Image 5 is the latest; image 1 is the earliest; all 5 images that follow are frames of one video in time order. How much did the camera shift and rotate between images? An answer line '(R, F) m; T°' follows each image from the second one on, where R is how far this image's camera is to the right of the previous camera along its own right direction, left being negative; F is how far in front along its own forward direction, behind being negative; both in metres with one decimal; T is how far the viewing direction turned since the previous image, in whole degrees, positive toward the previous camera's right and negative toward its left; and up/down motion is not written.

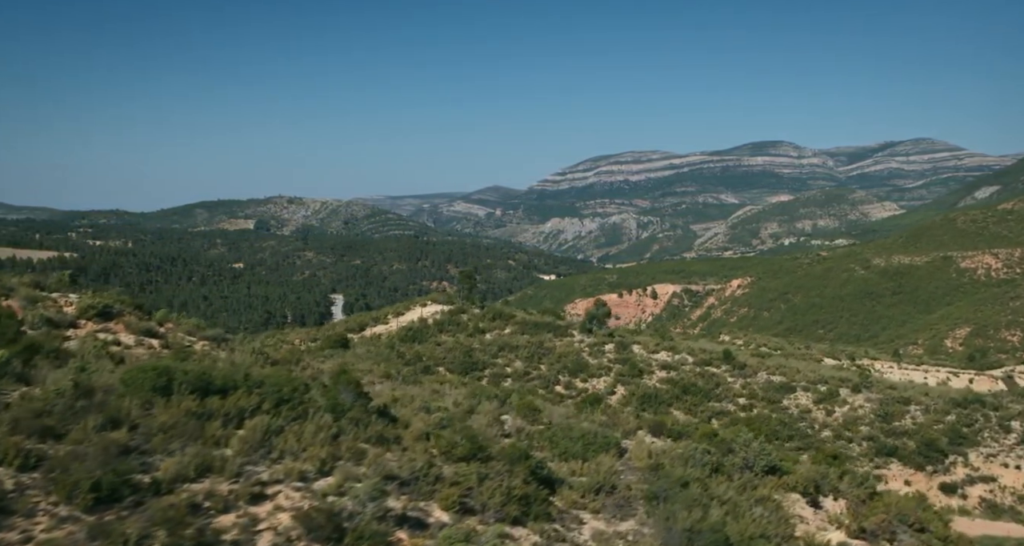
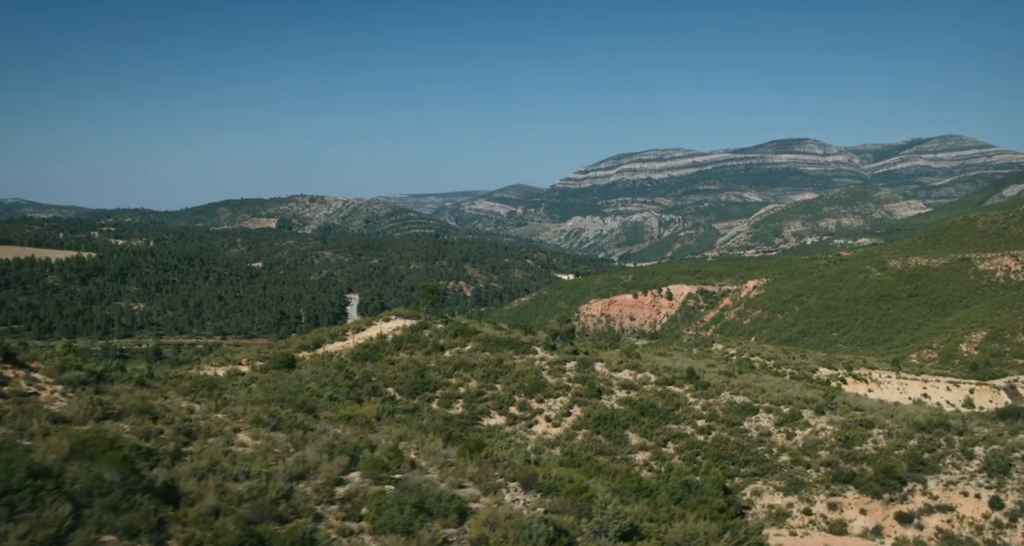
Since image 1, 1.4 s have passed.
(+3.0, +1.2) m; 0°
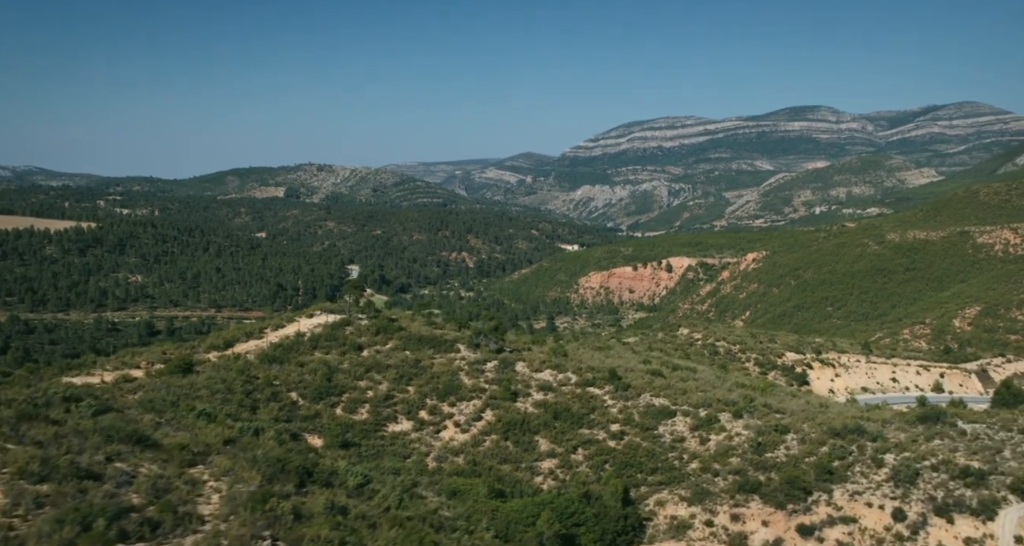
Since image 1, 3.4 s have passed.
(+4.3, +1.5) m; +1°
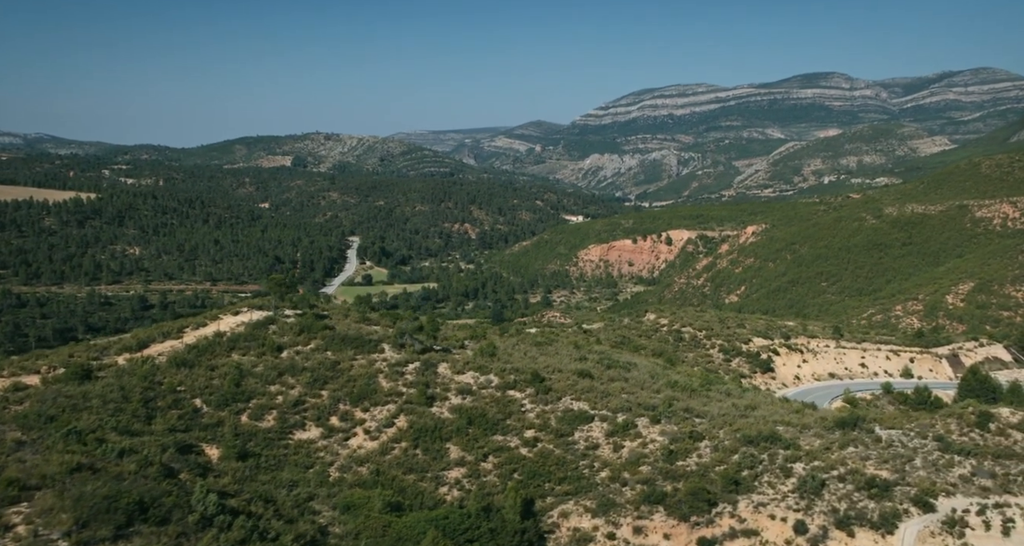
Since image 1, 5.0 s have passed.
(+4.1, +1.1) m; +1°
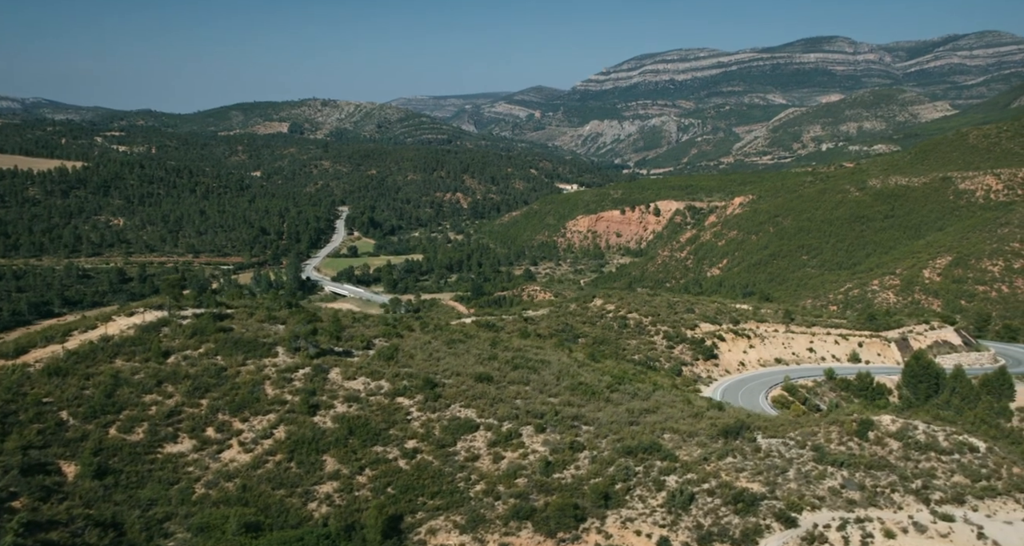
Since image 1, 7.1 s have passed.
(+4.9, +0.7) m; +2°
